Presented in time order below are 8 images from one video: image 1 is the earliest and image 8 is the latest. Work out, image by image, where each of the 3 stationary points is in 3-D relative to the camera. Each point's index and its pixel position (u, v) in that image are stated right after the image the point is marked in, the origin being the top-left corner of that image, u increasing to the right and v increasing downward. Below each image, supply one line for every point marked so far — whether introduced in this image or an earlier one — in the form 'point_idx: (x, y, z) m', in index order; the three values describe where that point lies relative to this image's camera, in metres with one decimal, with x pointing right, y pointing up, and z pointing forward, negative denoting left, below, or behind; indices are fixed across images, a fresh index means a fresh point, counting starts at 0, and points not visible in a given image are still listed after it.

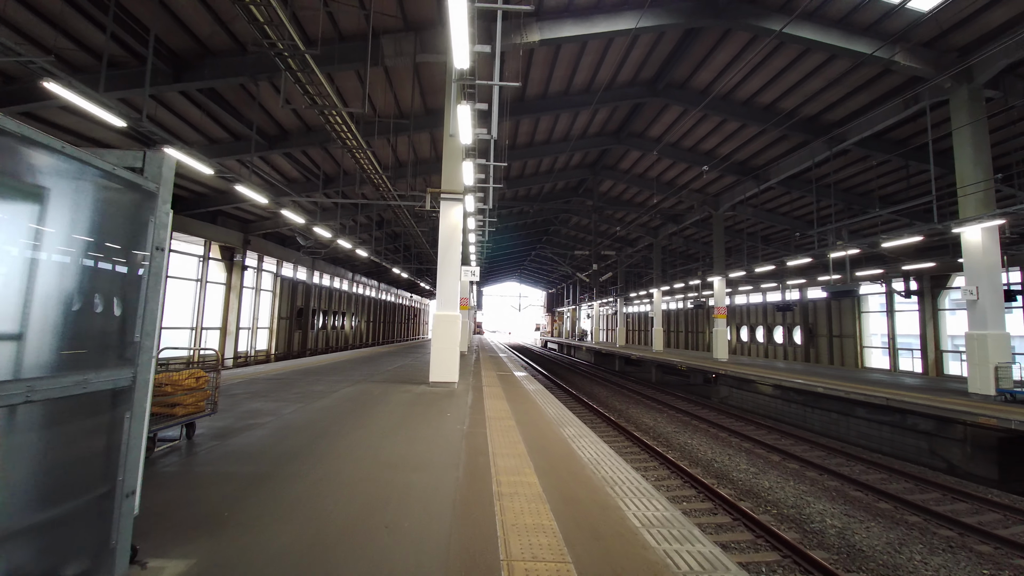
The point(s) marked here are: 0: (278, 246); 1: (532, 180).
0: (-8.5, +1.5, +17.6) m
1: (+0.6, +3.6, +15.9) m
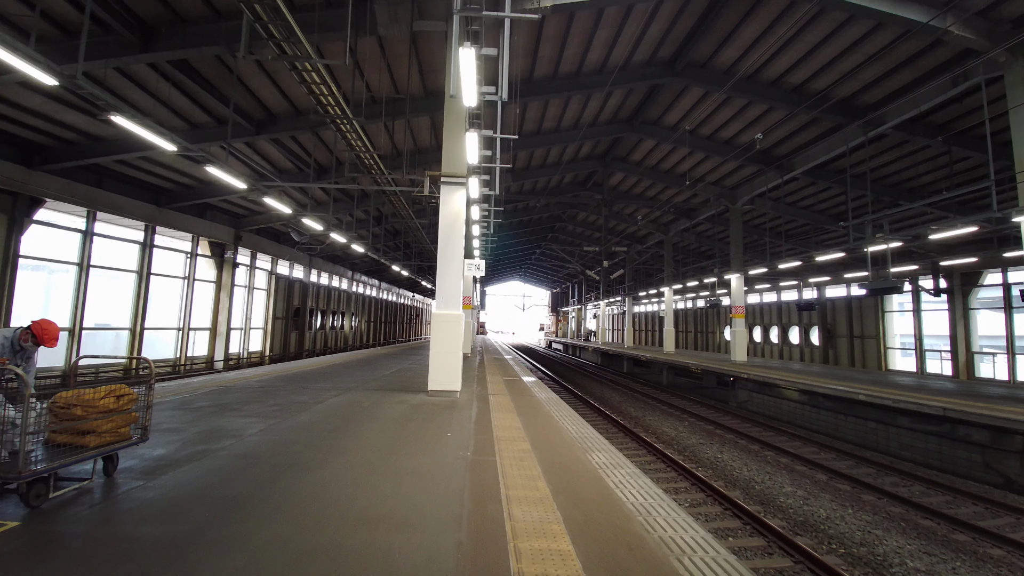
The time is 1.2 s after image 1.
0: (-8.3, +1.6, +16.8) m
1: (+0.8, +3.6, +15.1) m
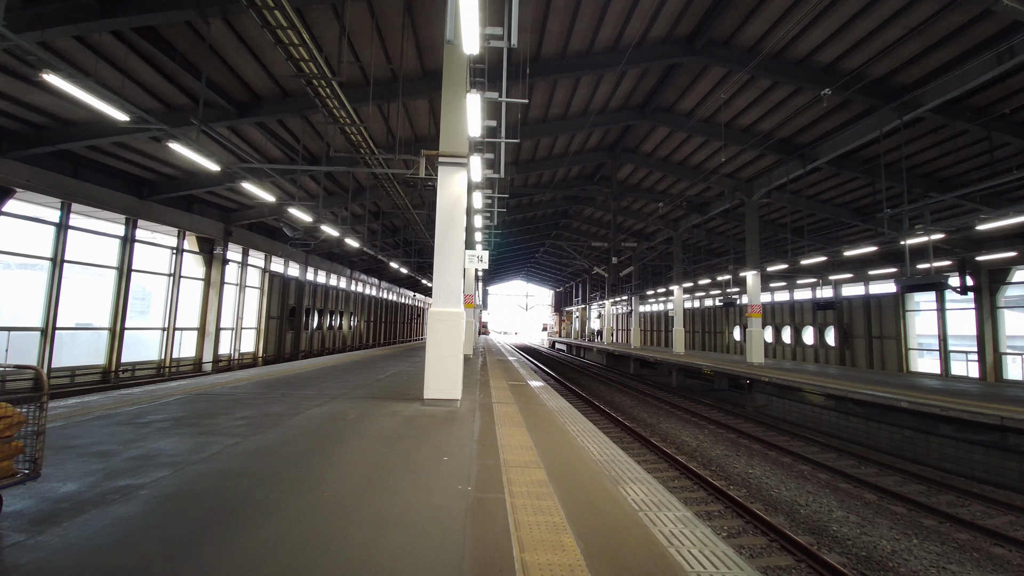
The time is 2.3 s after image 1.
0: (-8.2, +1.6, +16.1) m
1: (+0.9, +3.7, +14.3) m
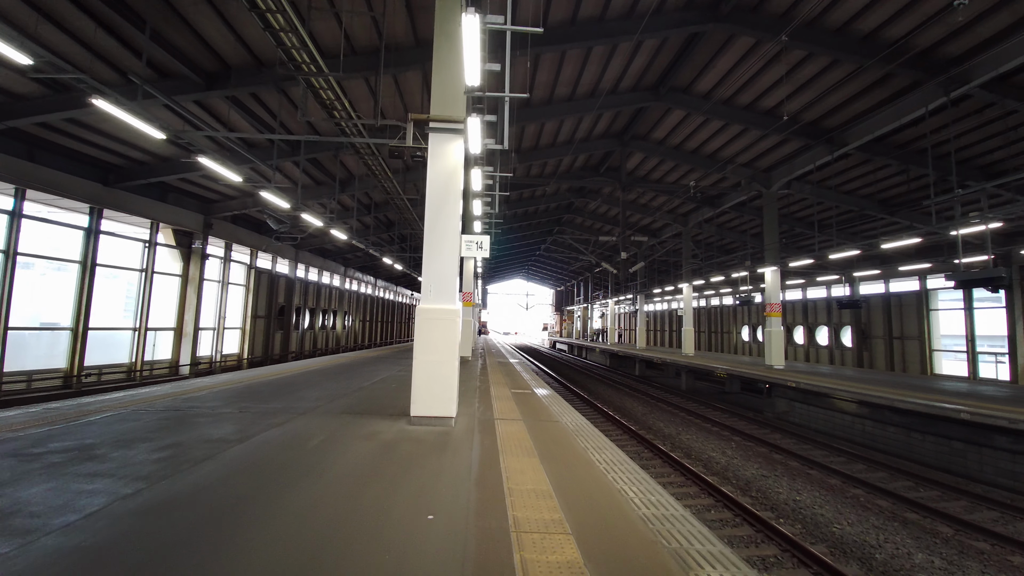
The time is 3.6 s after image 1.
0: (-8.1, +1.7, +15.1) m
1: (+1.0, +3.8, +13.3) m
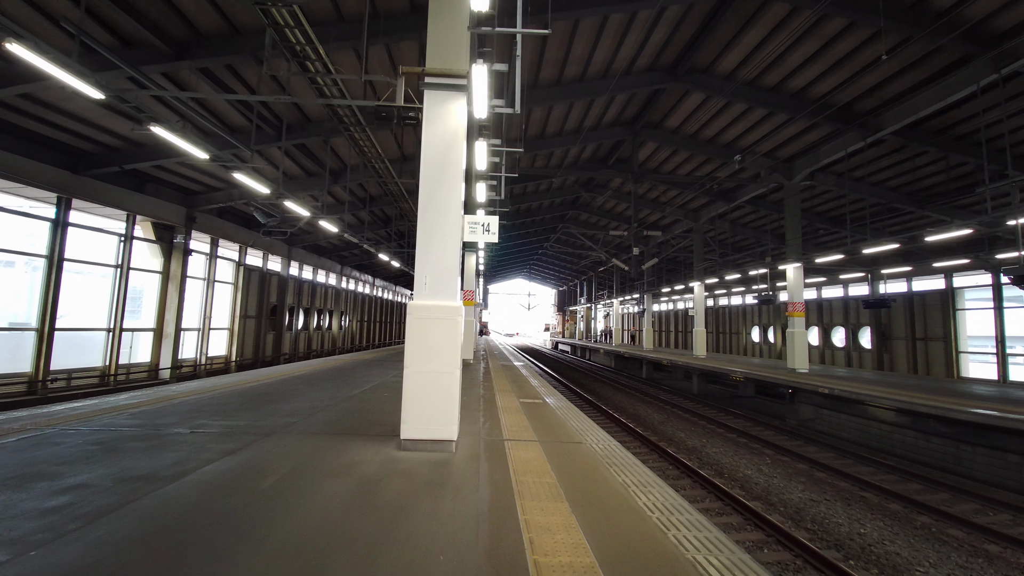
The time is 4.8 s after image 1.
0: (-8.0, +1.8, +14.3) m
1: (+1.1, +3.8, +12.5) m
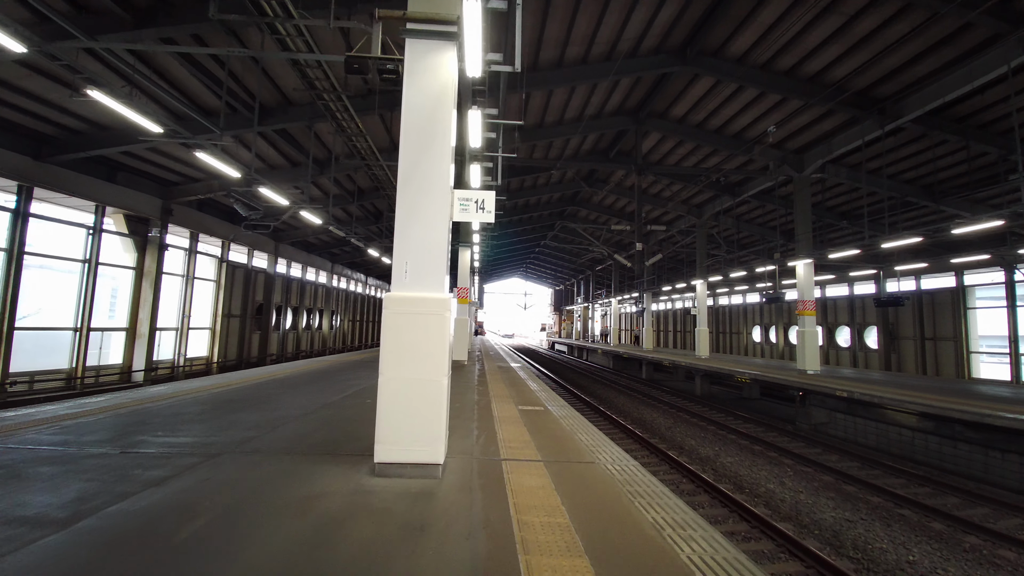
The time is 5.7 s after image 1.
0: (-8.1, +1.8, +13.5) m
1: (+1.0, +3.9, +11.9) m
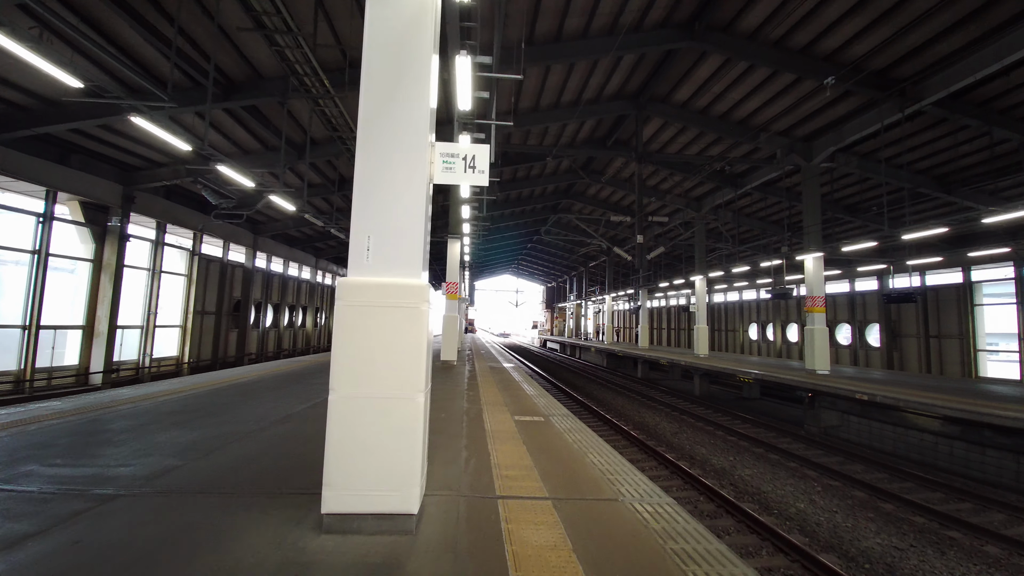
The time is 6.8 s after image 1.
0: (-8.3, +2.0, +12.6) m
1: (+0.9, +4.0, +11.1) m
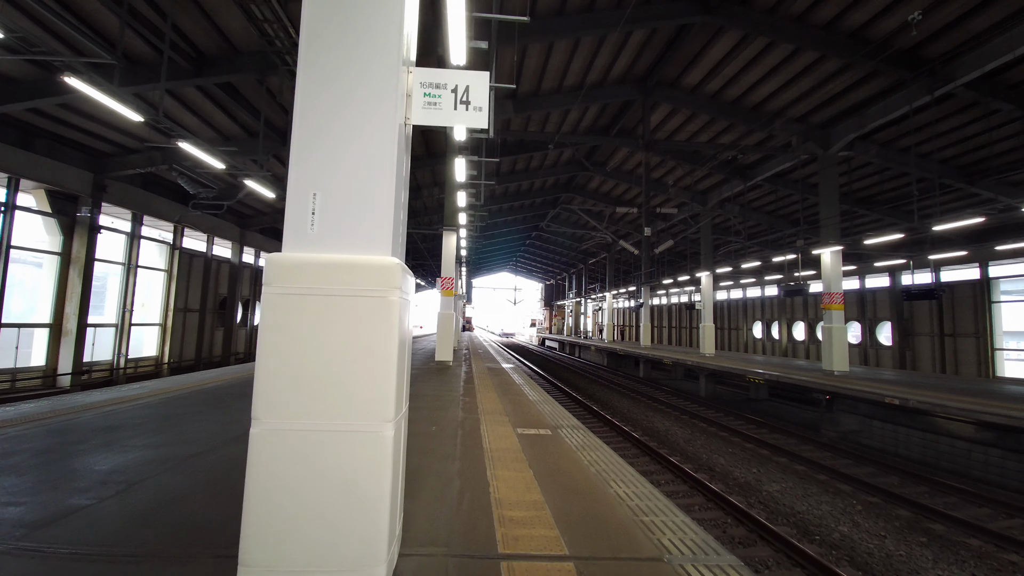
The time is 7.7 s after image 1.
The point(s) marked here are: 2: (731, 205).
0: (-8.3, +2.1, +11.9) m
1: (+0.9, +4.1, +10.5) m
2: (+6.6, +2.6, +14.5) m
